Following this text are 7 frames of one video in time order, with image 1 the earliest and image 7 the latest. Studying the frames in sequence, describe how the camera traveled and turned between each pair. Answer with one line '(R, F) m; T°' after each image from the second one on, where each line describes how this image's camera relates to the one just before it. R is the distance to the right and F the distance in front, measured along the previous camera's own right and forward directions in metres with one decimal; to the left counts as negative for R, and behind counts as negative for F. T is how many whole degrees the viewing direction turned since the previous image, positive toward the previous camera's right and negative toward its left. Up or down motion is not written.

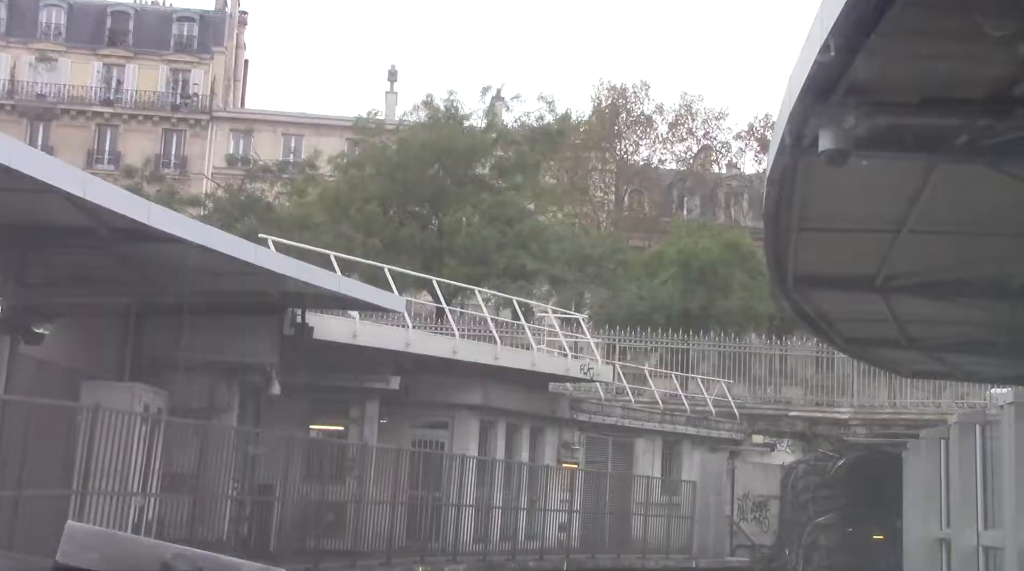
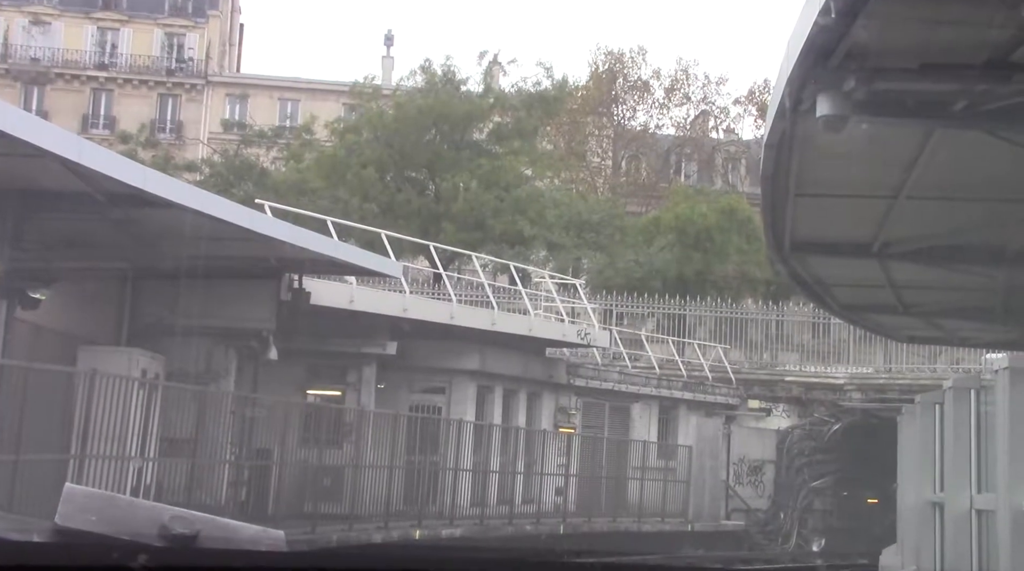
(0.0, 0.0) m; 0°
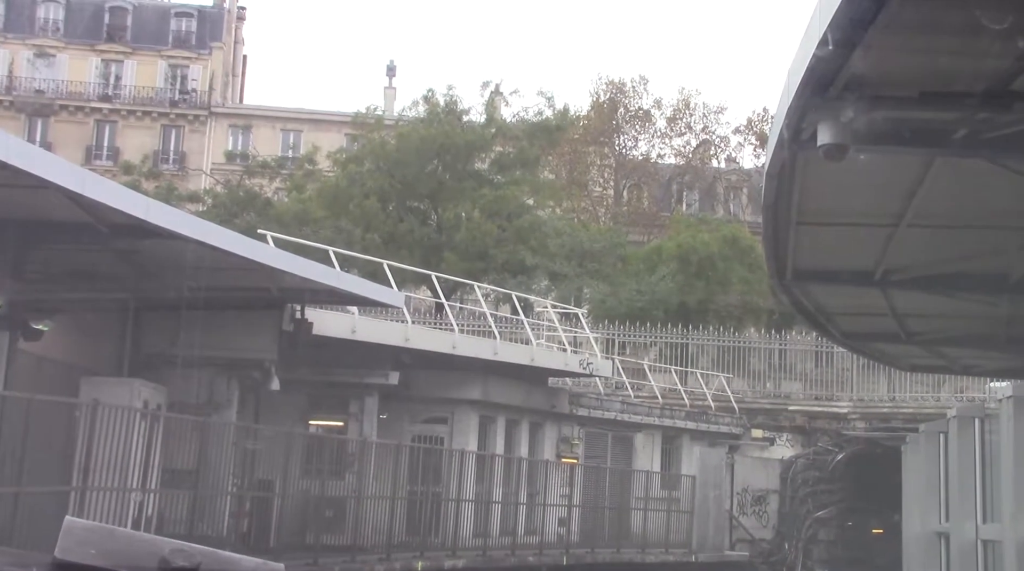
(0.0, 0.0) m; 0°
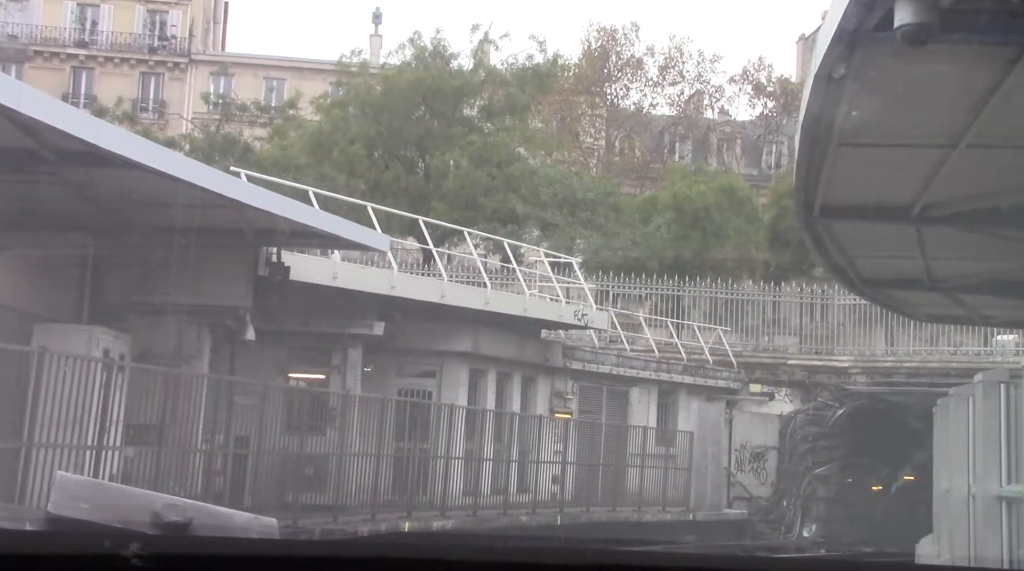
(0.0, +0.8) m; +1°
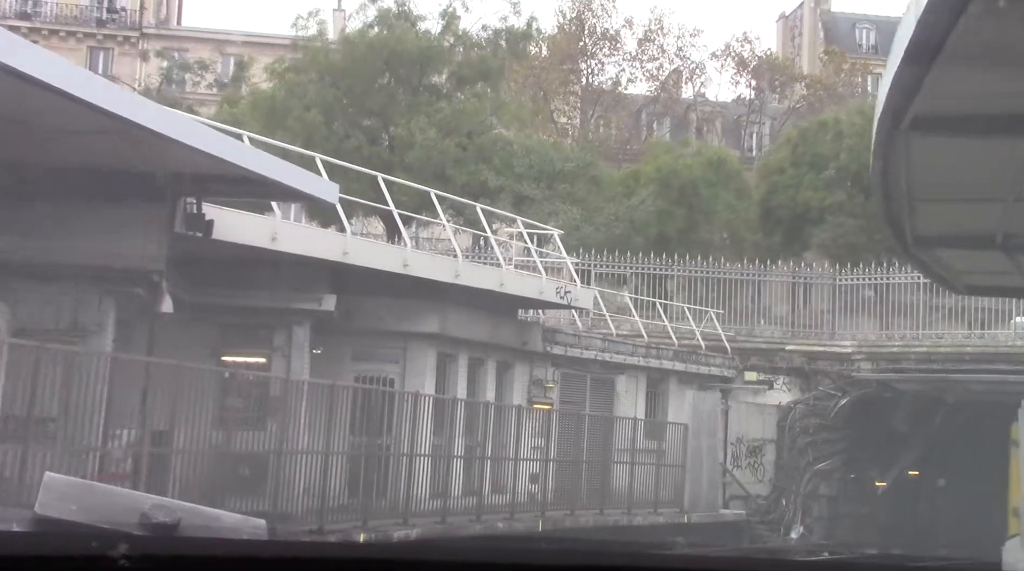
(0.0, +2.0) m; +1°
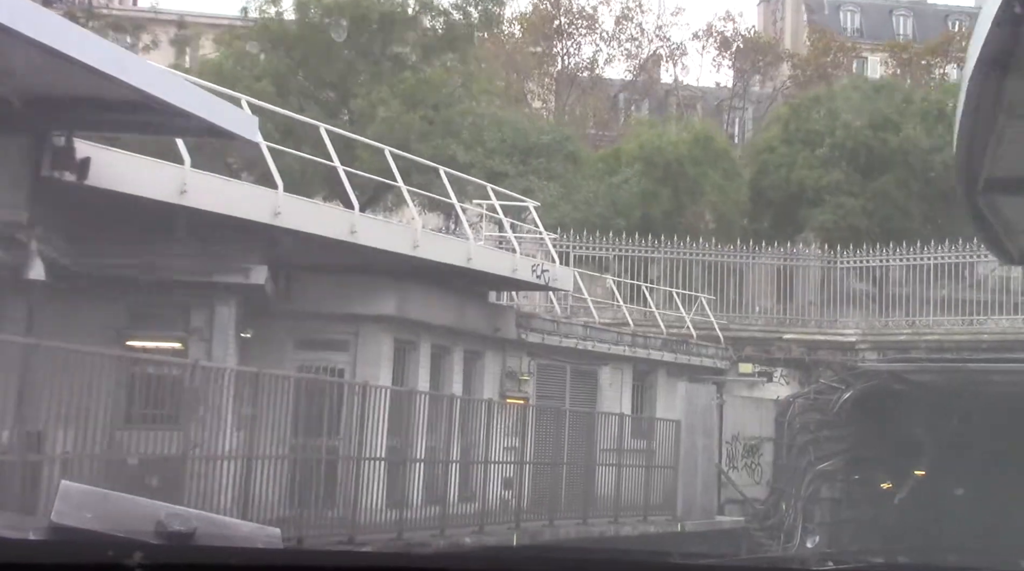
(0.0, +1.9) m; +1°
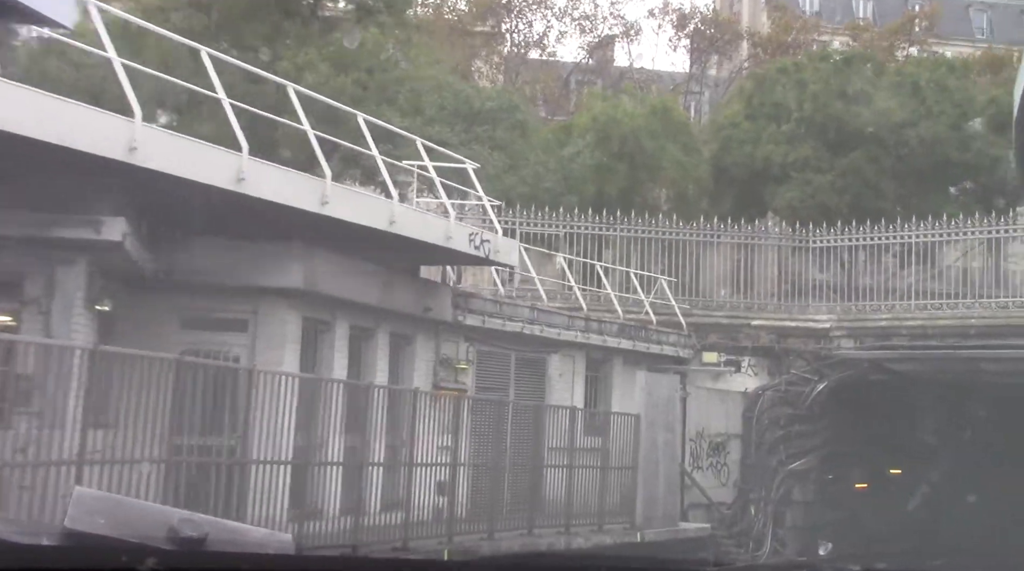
(+0.1, +1.9) m; +2°
